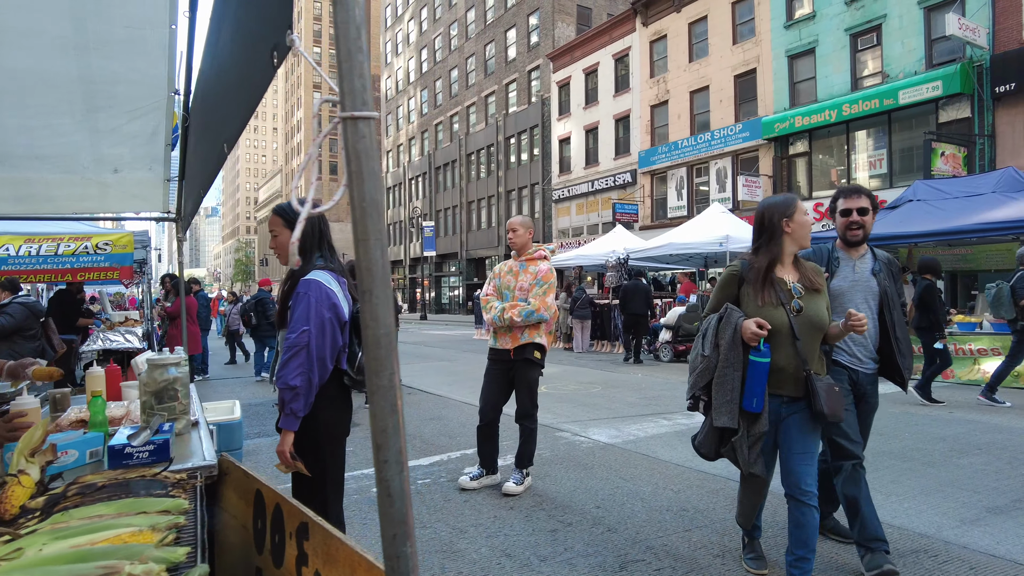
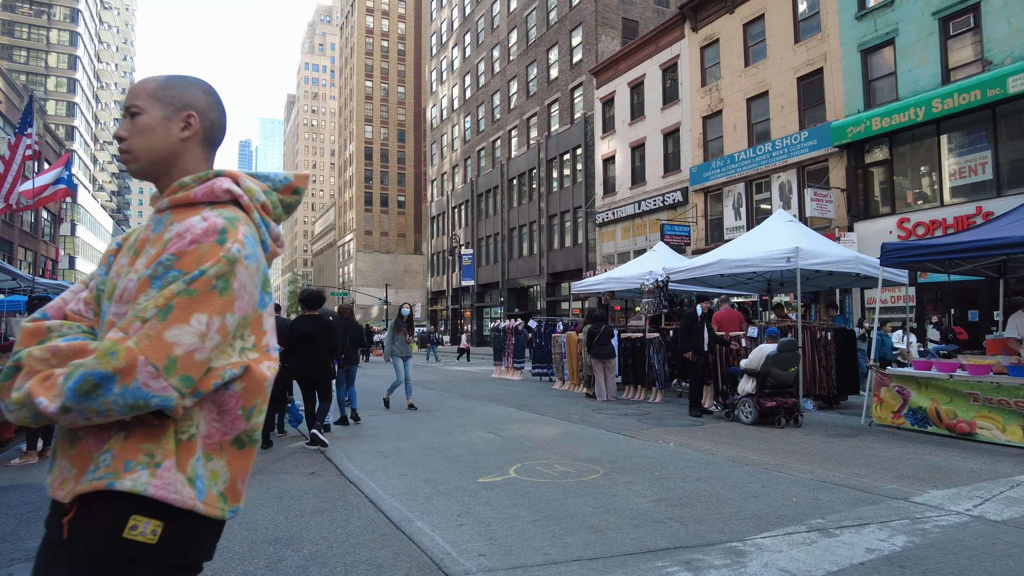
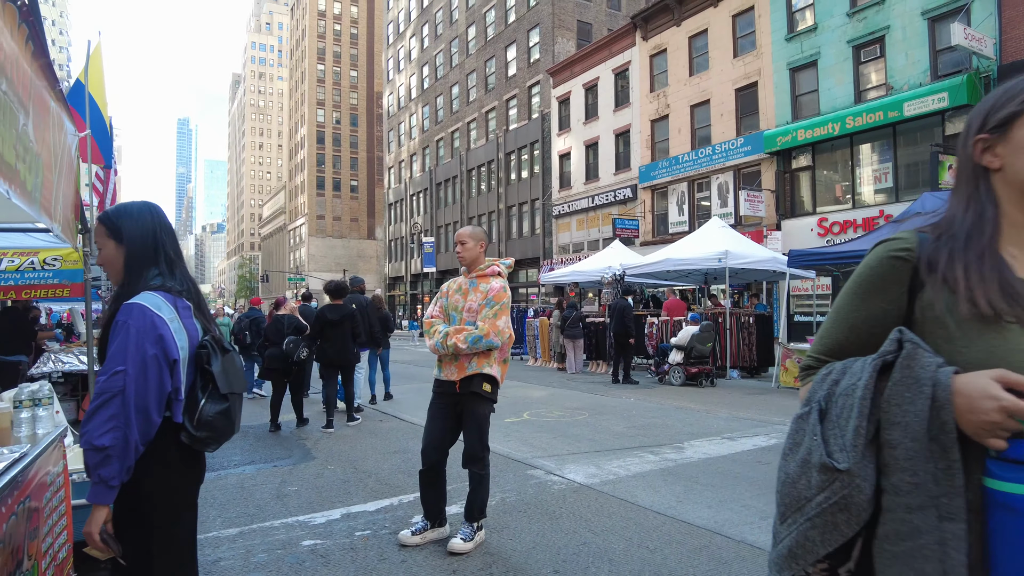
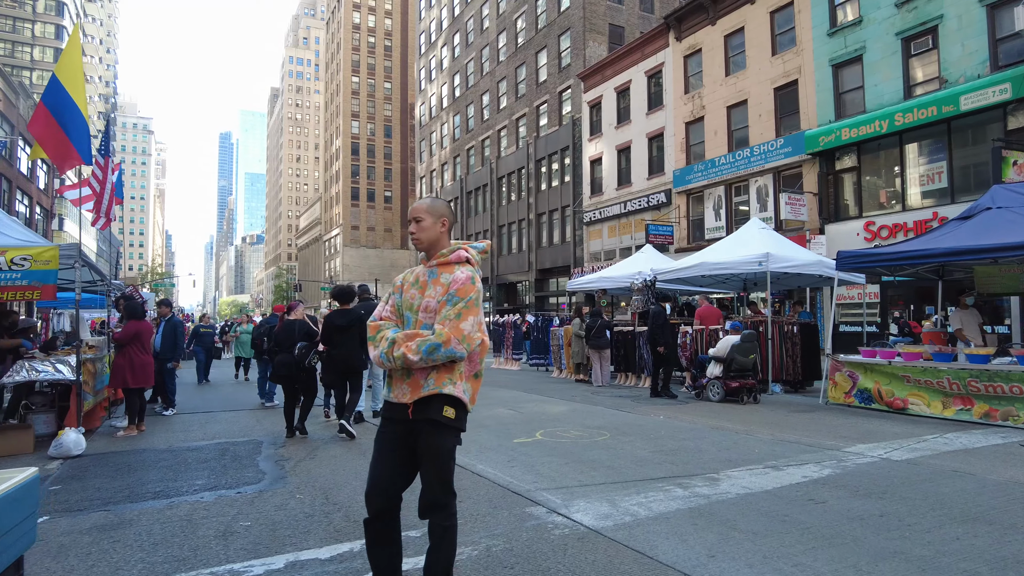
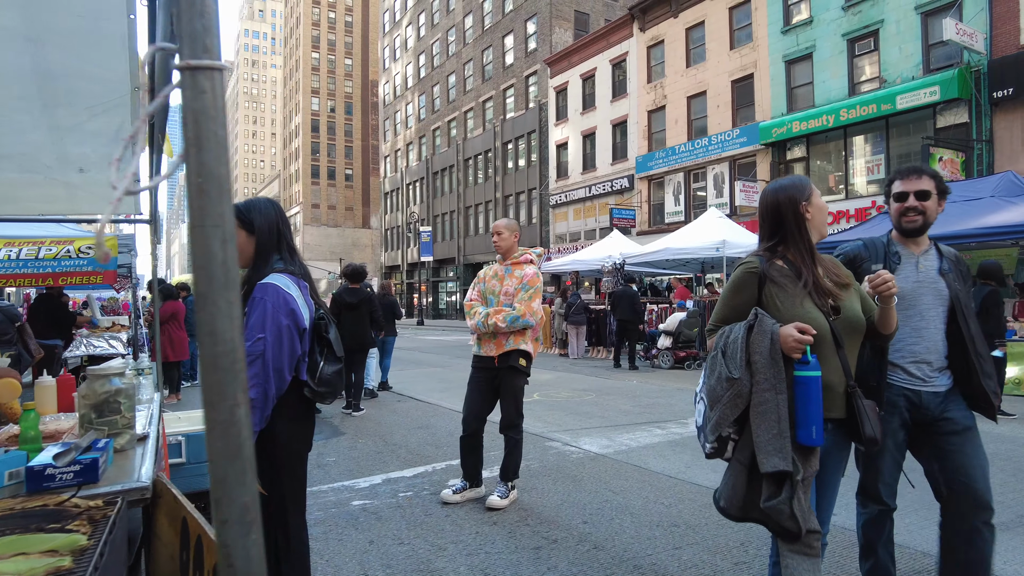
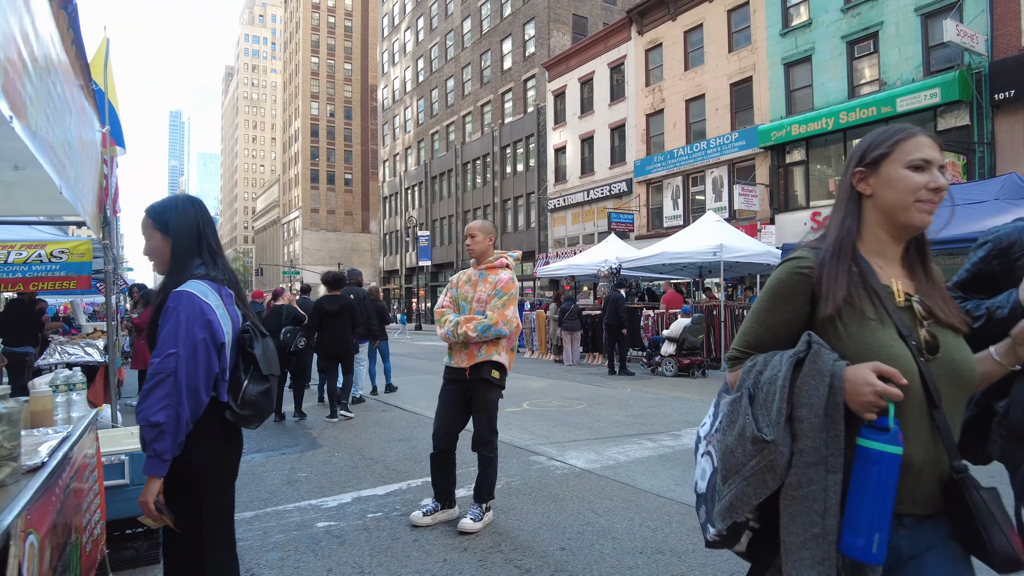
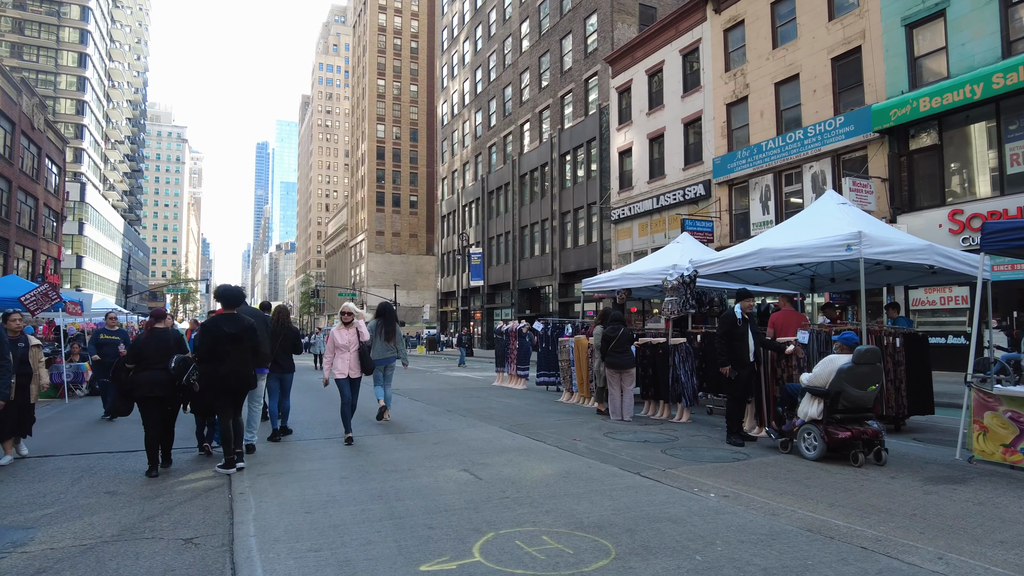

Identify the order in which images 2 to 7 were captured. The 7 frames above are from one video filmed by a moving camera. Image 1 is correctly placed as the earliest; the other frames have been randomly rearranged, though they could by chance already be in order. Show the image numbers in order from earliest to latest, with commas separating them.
5, 6, 3, 4, 2, 7
